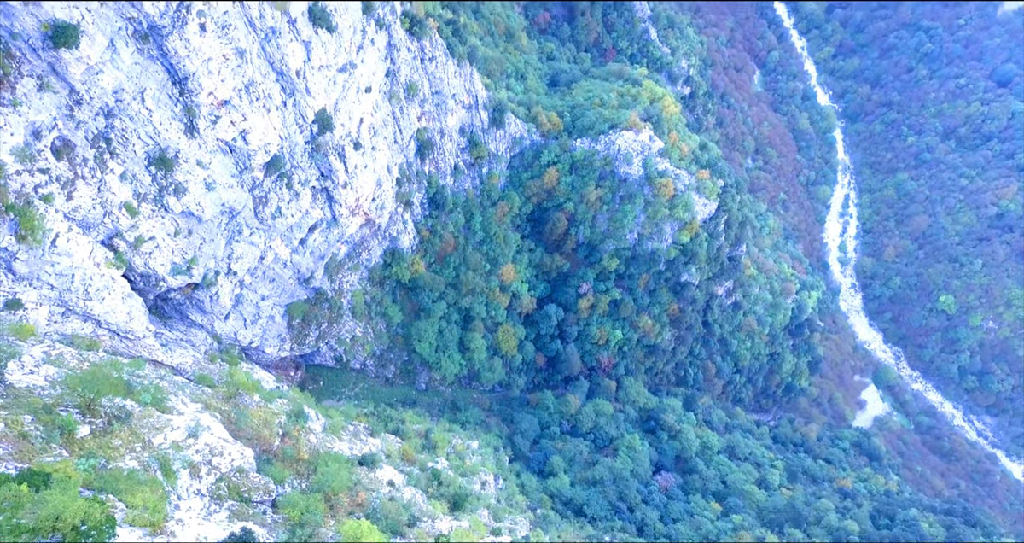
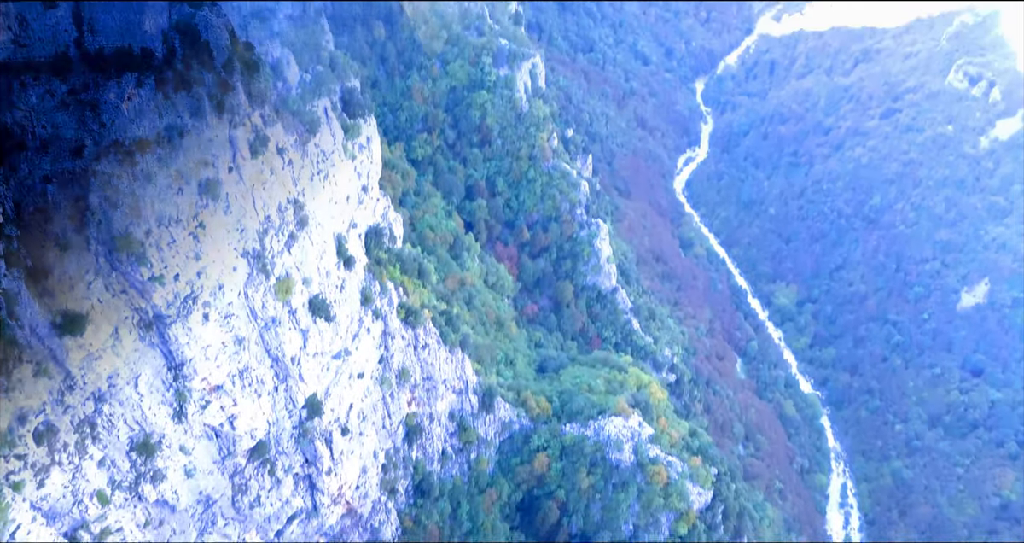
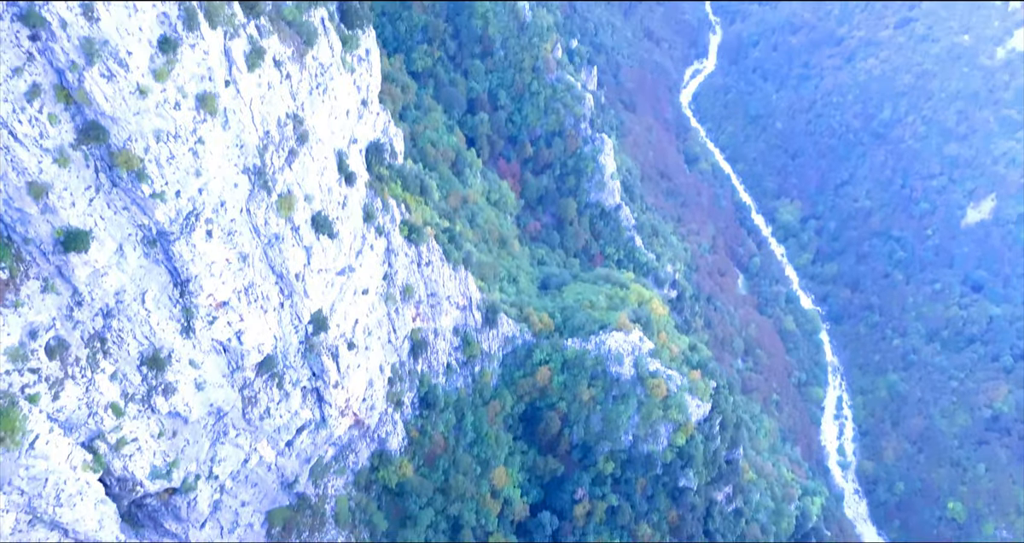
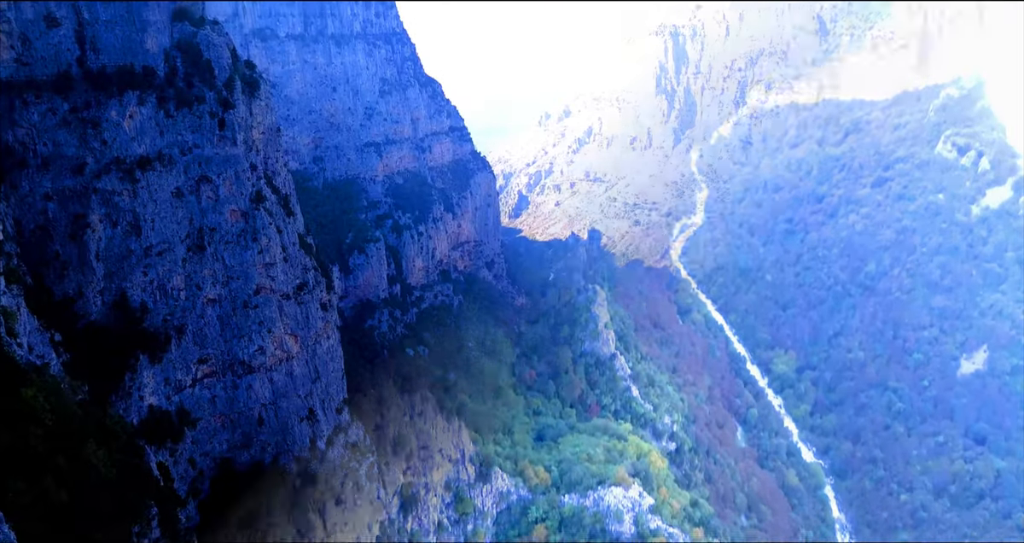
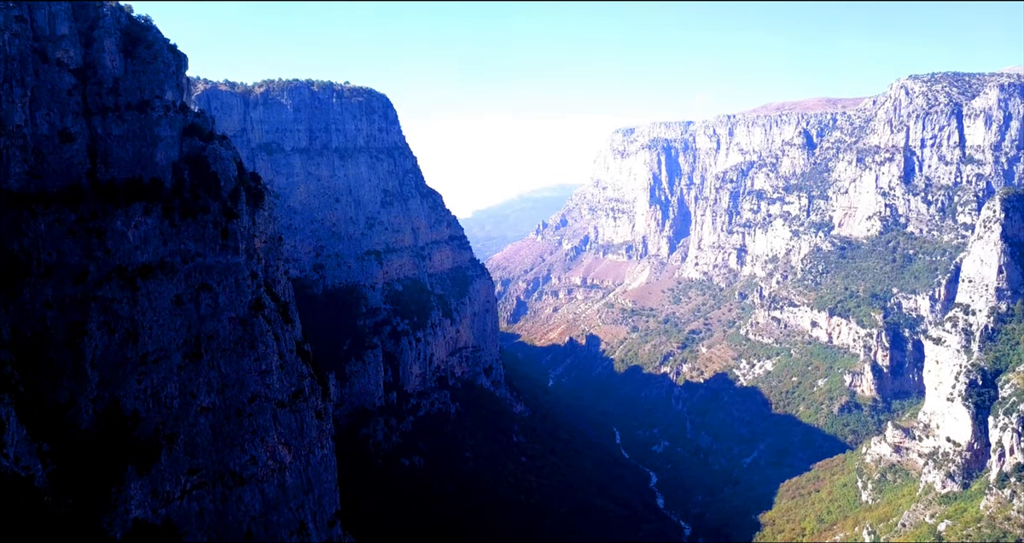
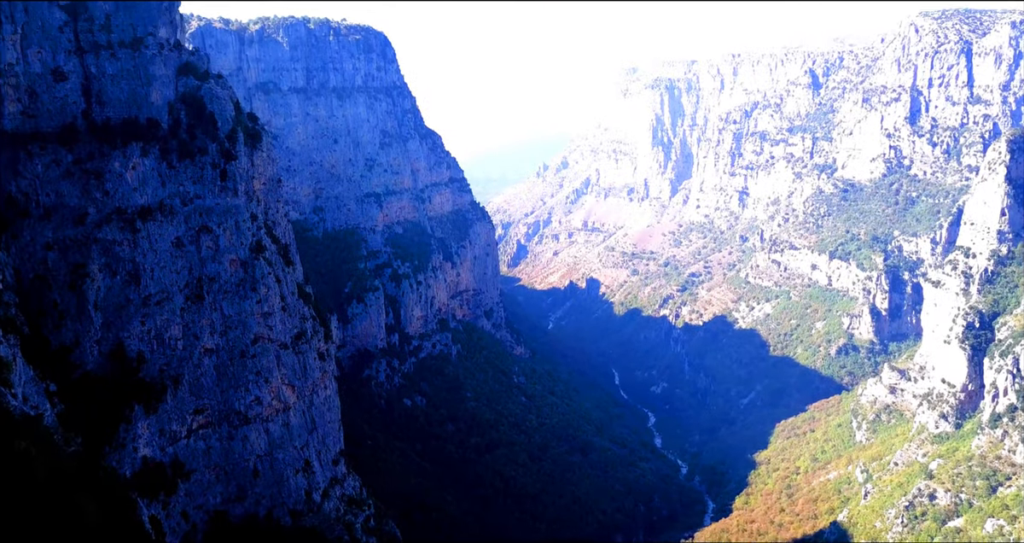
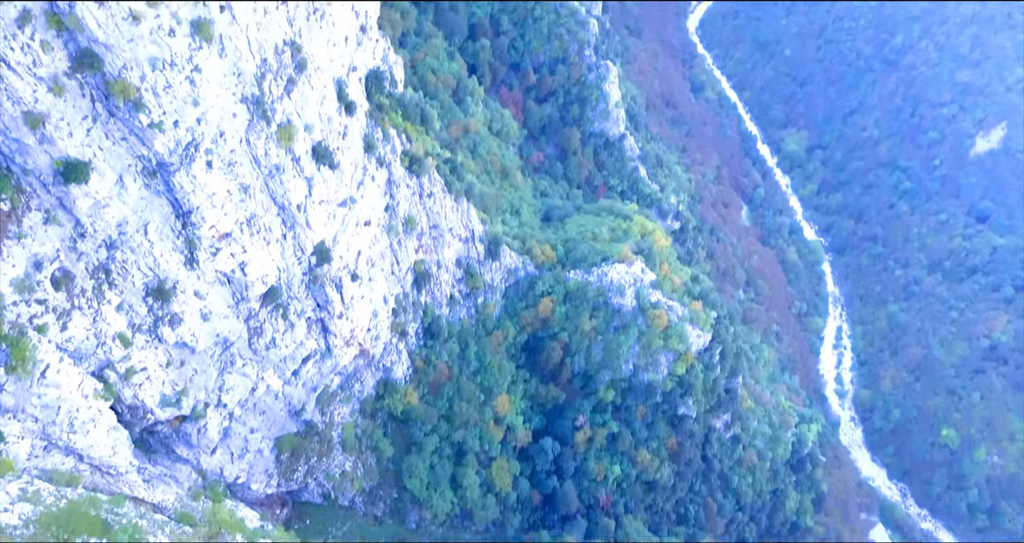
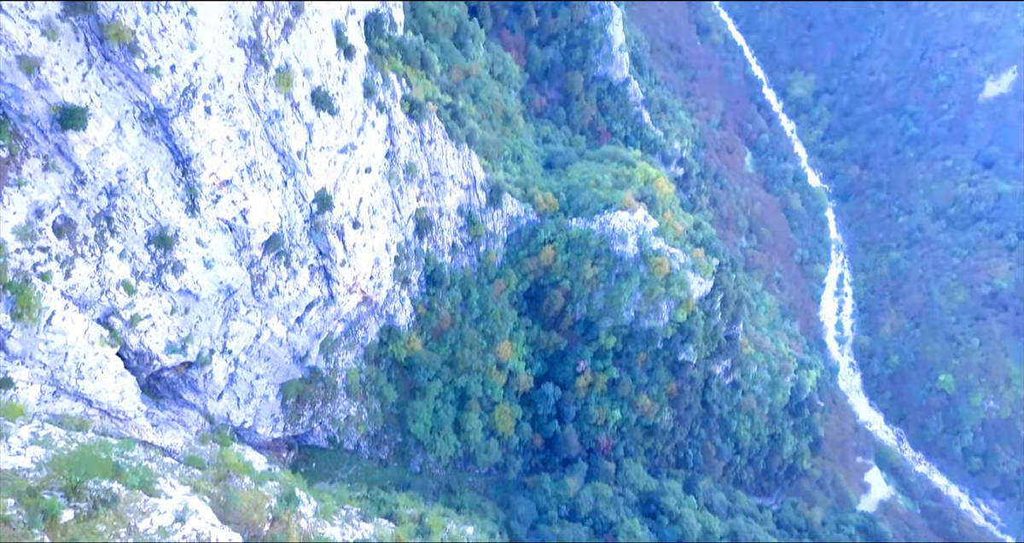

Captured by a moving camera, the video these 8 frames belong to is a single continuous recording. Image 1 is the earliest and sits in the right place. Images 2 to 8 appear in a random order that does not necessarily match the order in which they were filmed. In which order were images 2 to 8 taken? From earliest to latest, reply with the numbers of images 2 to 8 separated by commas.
8, 7, 3, 2, 4, 6, 5
